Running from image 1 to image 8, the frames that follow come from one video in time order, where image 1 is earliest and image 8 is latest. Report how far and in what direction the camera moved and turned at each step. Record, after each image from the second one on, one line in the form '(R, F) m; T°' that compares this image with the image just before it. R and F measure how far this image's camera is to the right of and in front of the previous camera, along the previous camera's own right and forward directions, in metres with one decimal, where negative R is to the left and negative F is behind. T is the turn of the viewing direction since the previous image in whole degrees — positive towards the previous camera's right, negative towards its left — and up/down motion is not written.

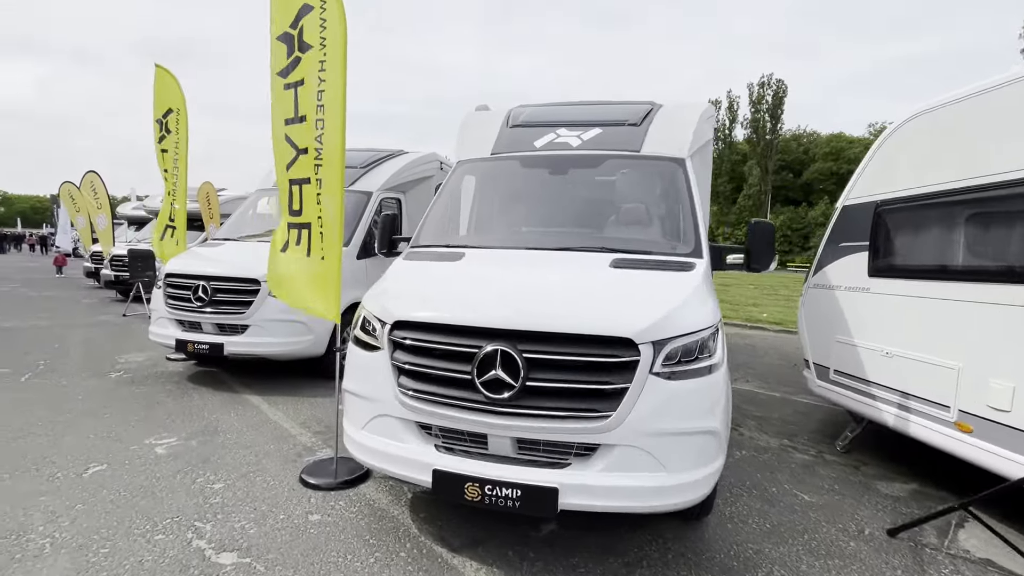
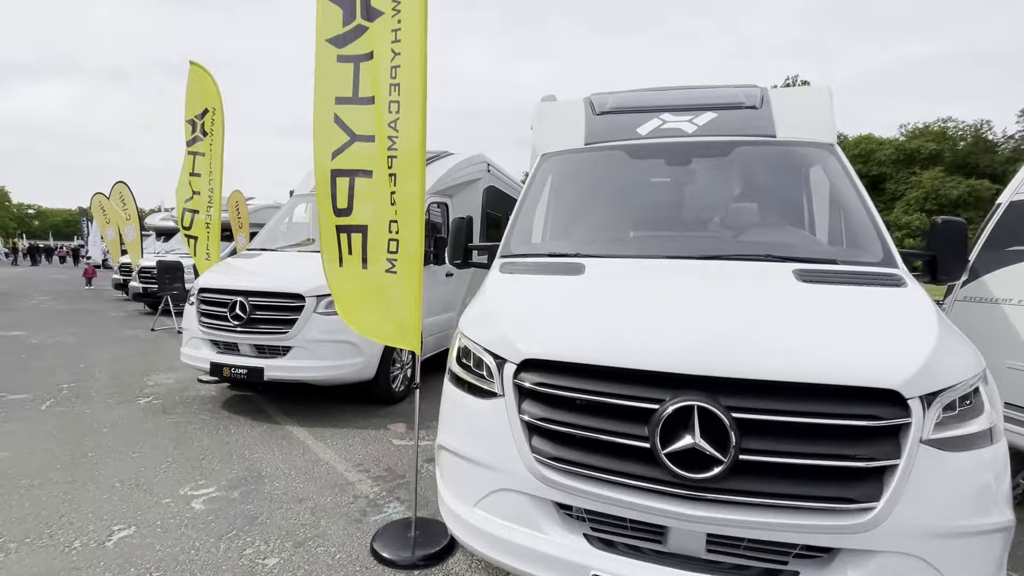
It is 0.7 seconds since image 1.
(-0.6, +0.7) m; -2°
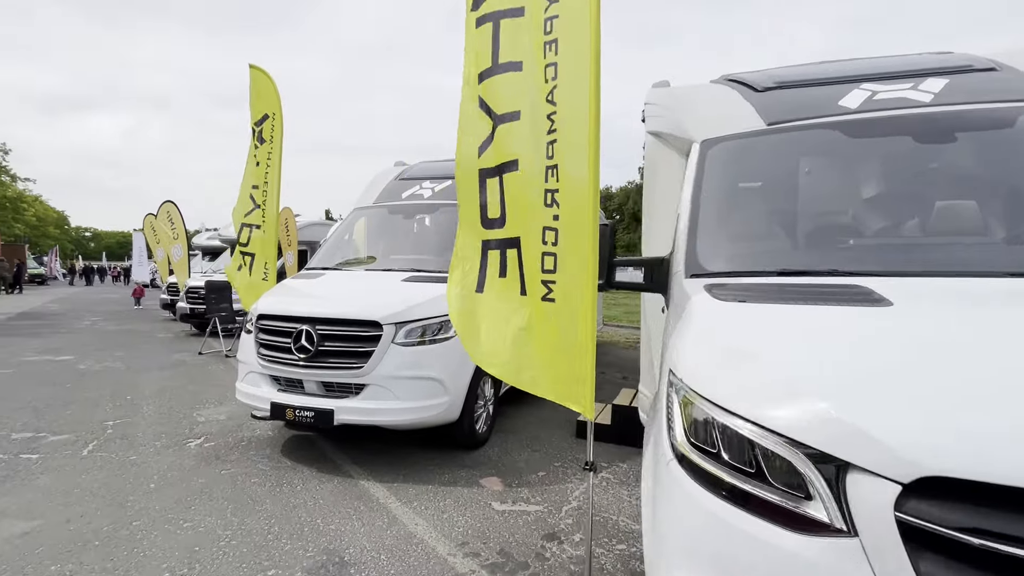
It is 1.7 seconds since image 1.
(-0.7, +0.8) m; -3°
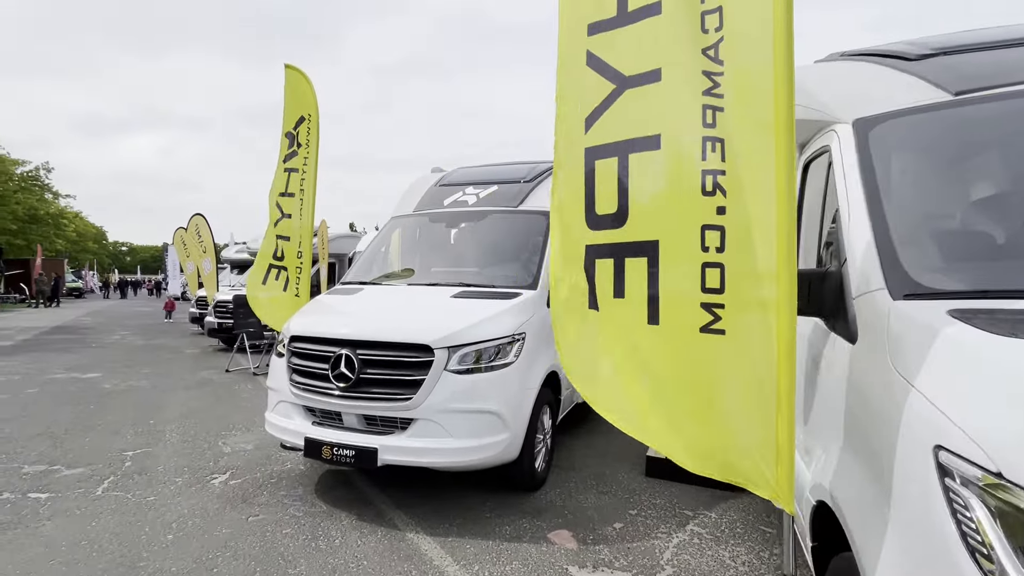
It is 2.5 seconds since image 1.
(-0.4, +0.6) m; -2°
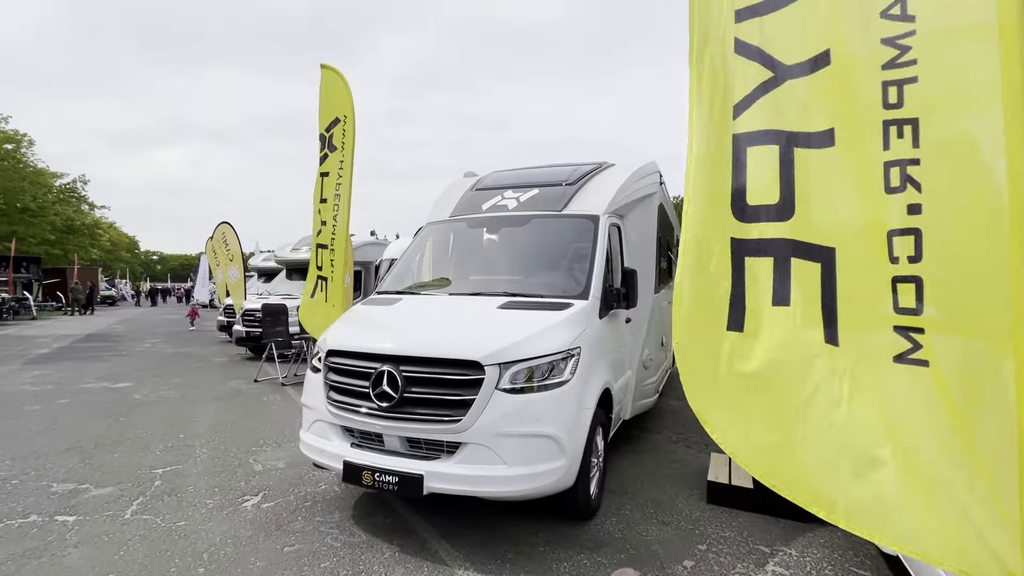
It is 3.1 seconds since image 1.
(-0.2, +0.3) m; -2°
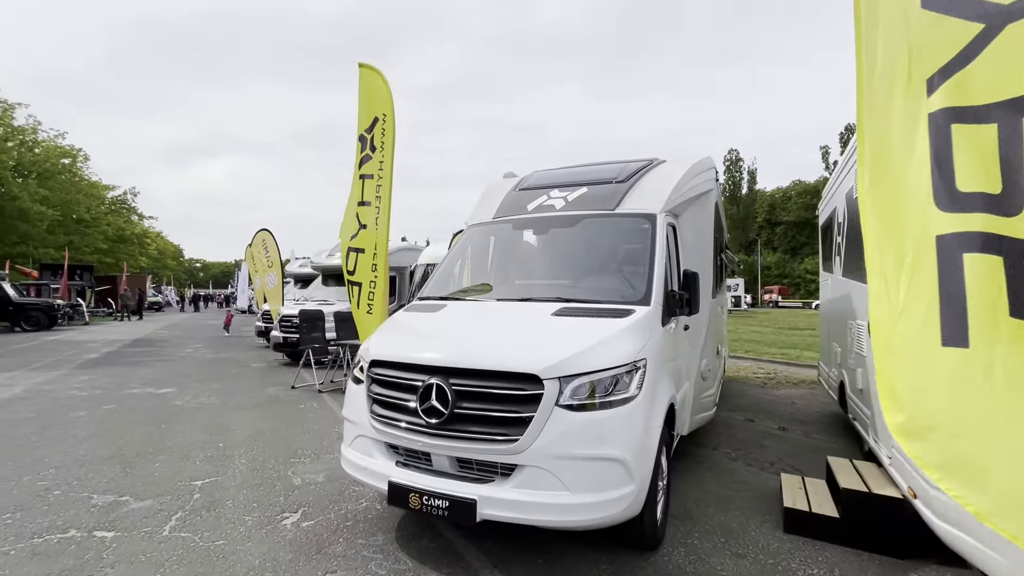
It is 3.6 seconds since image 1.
(-0.2, +0.3) m; -3°
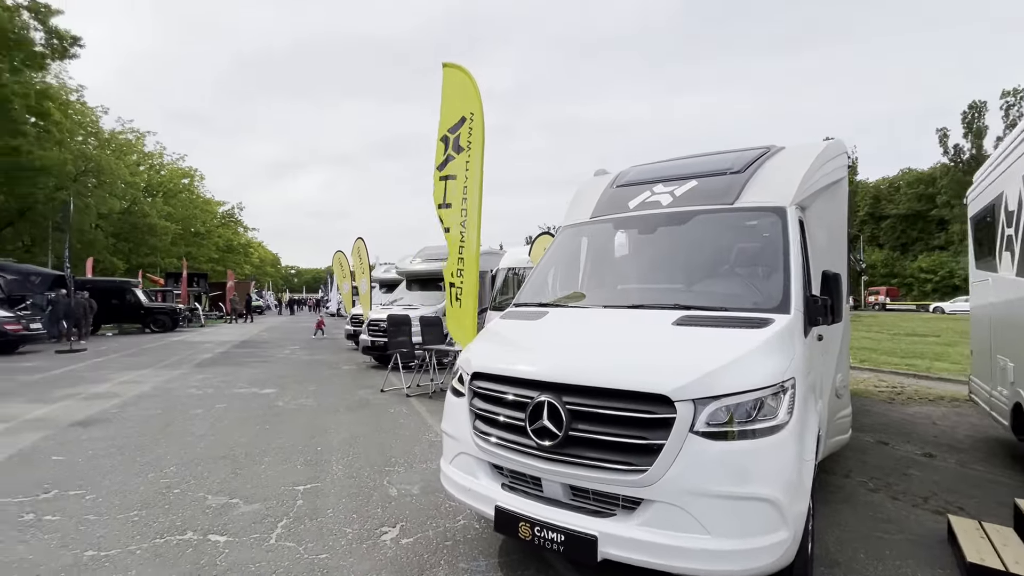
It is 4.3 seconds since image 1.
(-0.3, +0.3) m; -9°
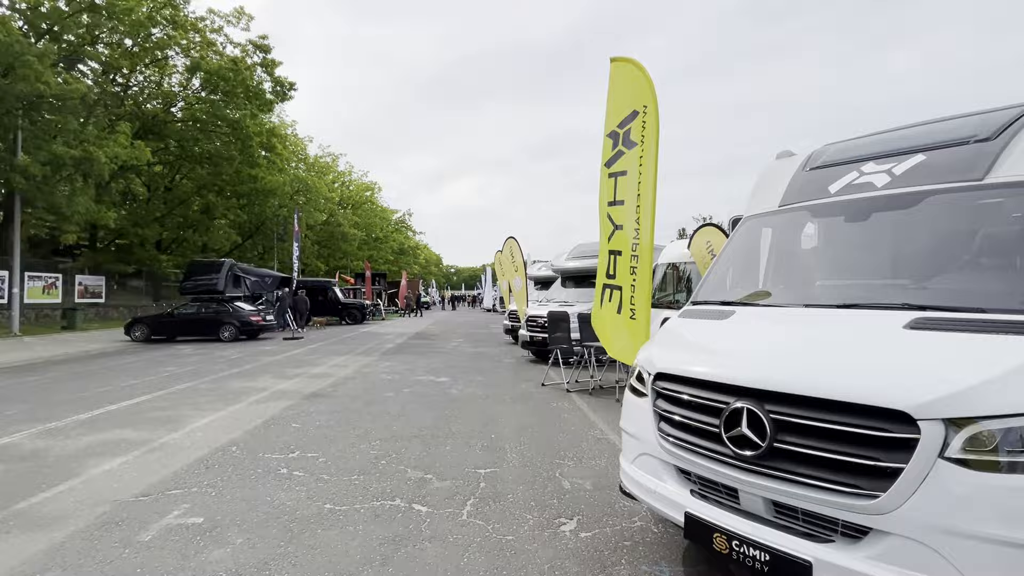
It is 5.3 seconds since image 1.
(-0.2, 0.0) m; -18°
